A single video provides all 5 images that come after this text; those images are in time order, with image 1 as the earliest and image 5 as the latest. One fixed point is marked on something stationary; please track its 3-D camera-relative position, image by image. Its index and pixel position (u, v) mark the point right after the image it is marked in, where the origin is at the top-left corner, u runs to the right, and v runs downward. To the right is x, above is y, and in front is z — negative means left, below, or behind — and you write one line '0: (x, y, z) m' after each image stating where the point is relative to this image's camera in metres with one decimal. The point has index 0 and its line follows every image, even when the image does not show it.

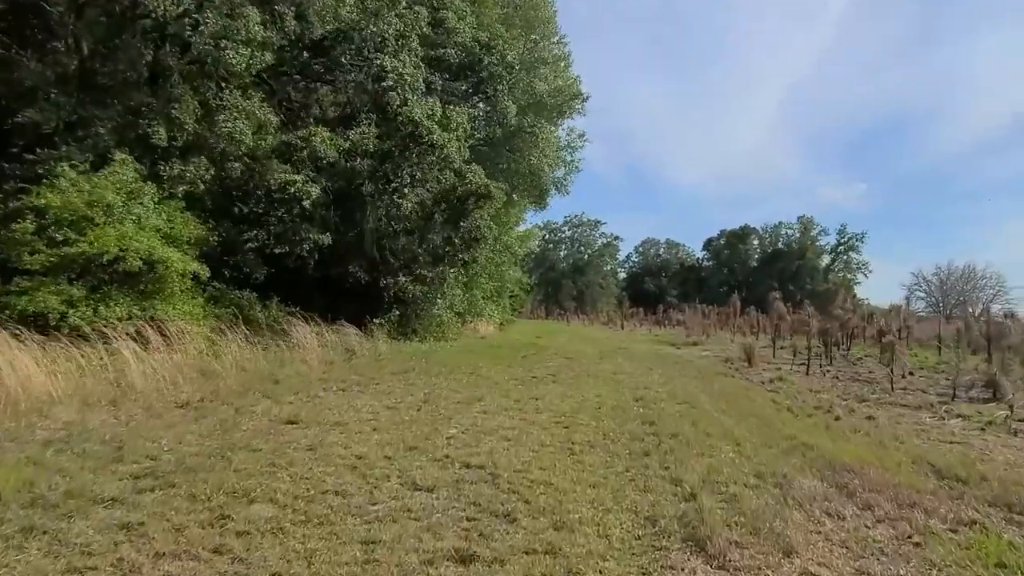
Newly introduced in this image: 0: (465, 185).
0: (-0.9, +1.9, +14.2) m
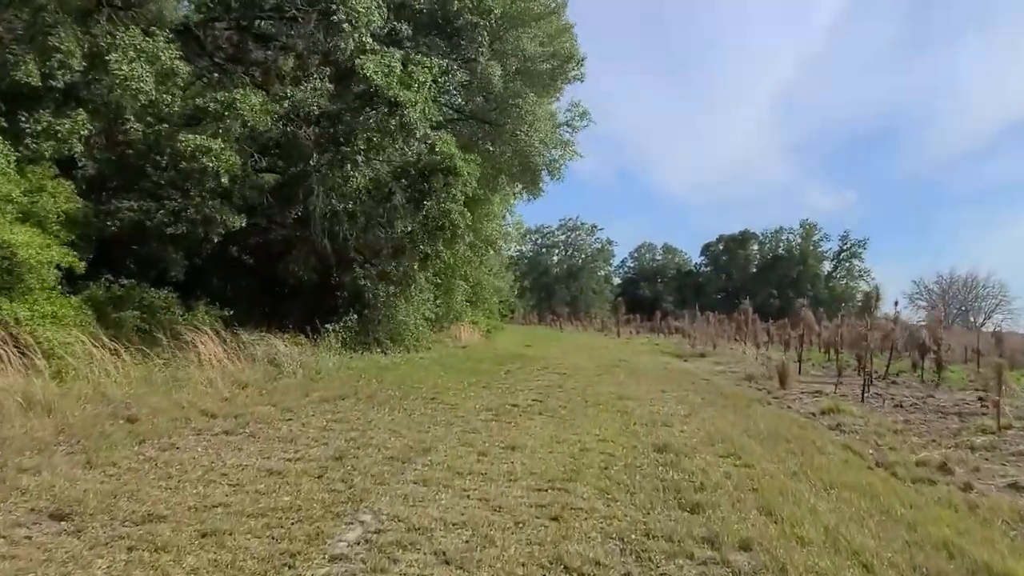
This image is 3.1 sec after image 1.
0: (-1.2, +1.9, +11.6) m
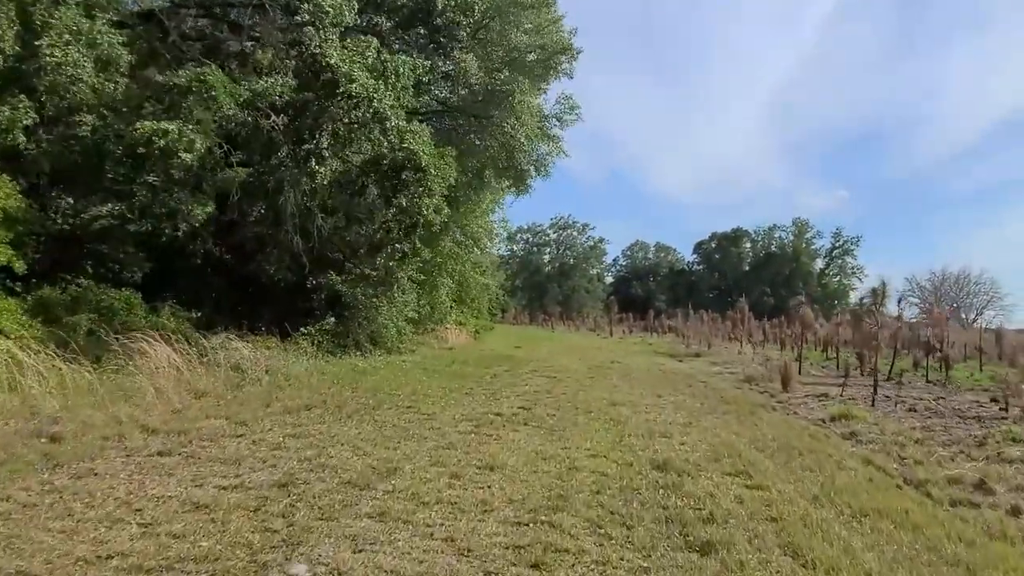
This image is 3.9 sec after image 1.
0: (-1.4, +1.9, +10.9) m
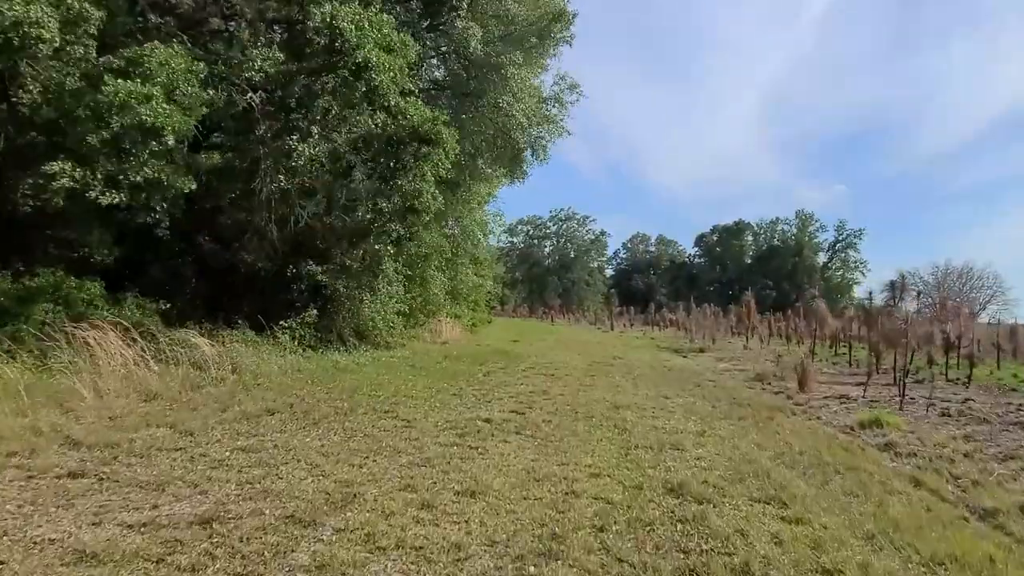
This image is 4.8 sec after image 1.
0: (-1.5, +2.1, +10.0) m
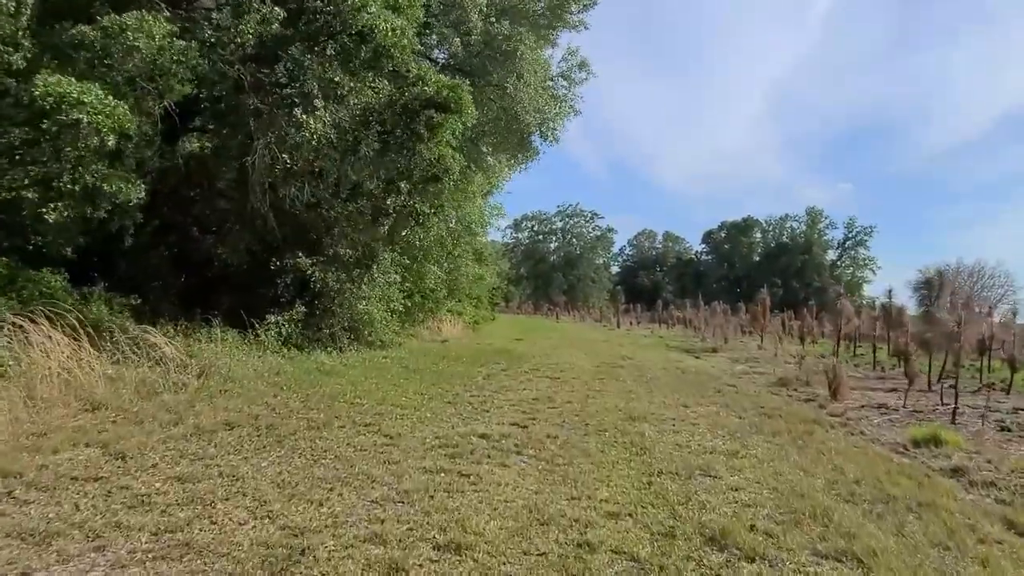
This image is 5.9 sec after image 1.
0: (-1.4, +2.1, +9.1) m
